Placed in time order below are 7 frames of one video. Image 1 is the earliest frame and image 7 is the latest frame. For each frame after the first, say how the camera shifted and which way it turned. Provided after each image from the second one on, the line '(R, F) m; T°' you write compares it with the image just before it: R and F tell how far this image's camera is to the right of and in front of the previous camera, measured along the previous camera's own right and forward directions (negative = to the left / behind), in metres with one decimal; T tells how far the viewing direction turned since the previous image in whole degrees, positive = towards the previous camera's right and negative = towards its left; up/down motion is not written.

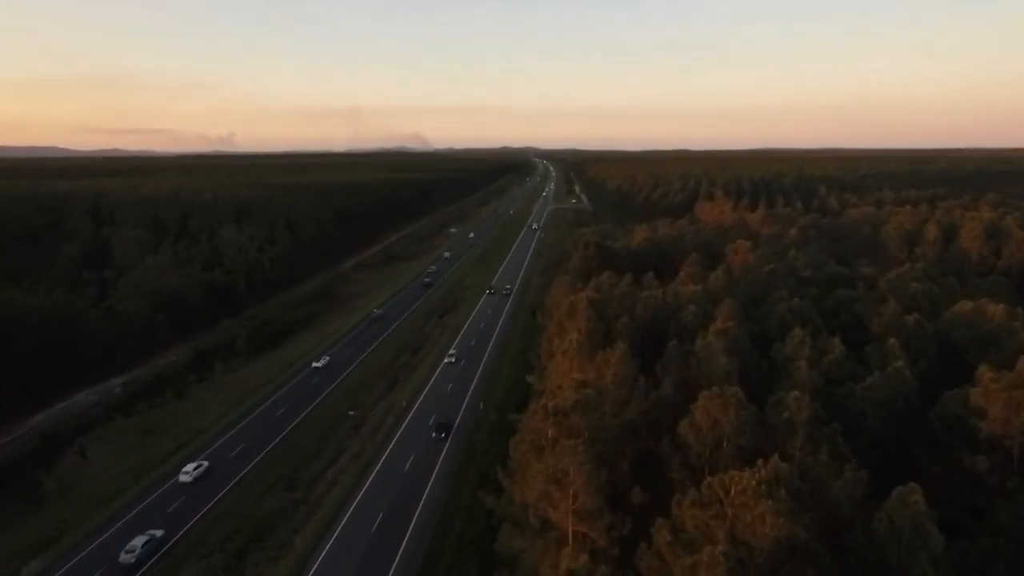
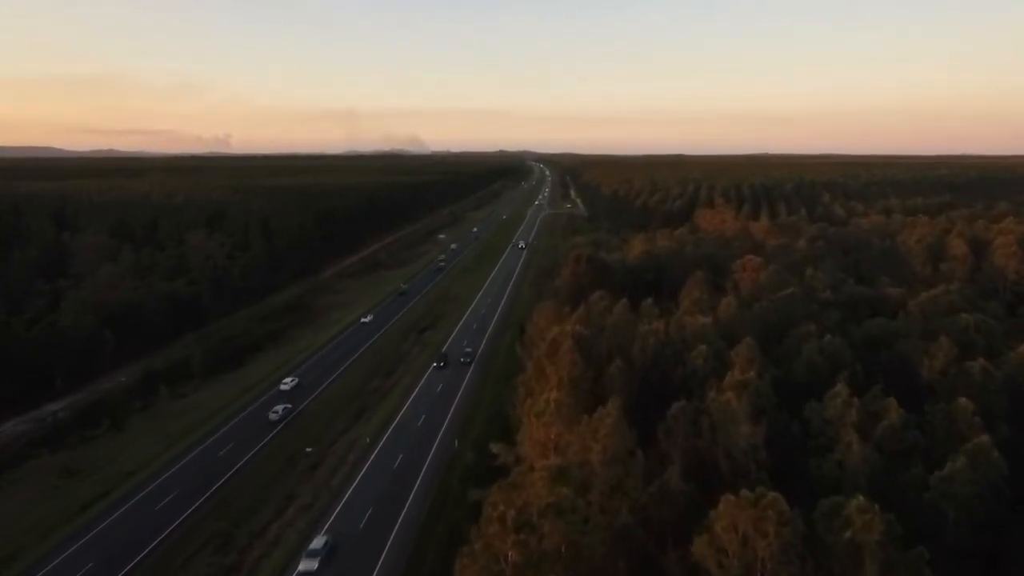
(+1.0, +5.2) m; 0°
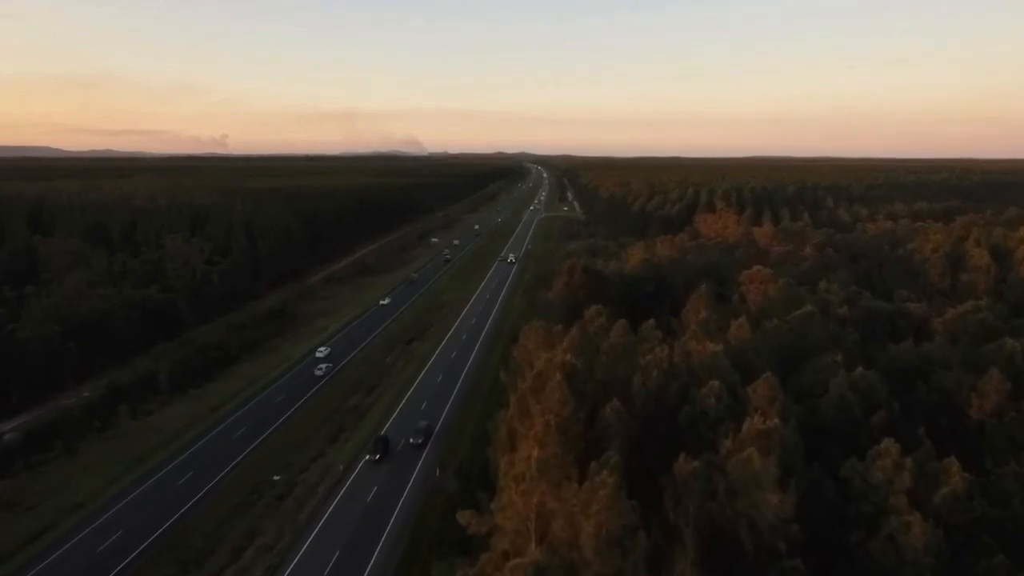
(+0.6, +3.4) m; 0°
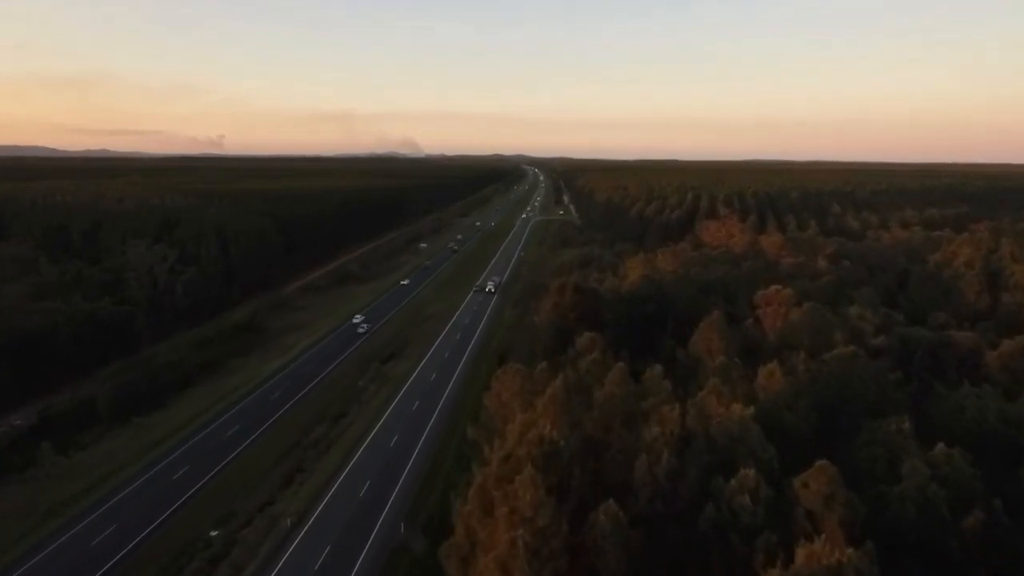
(+0.8, +5.3) m; 0°
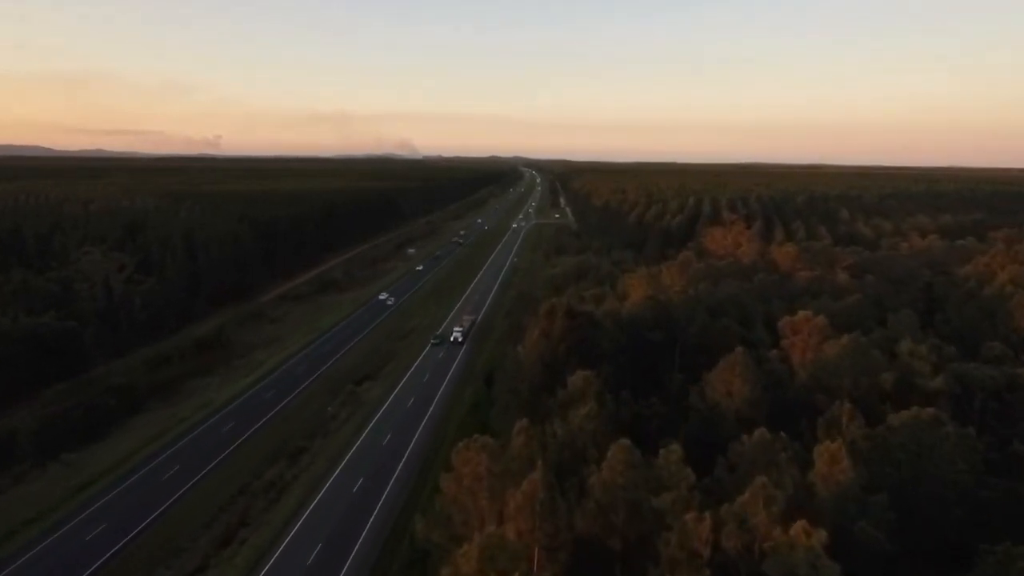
(+0.7, +5.5) m; 0°
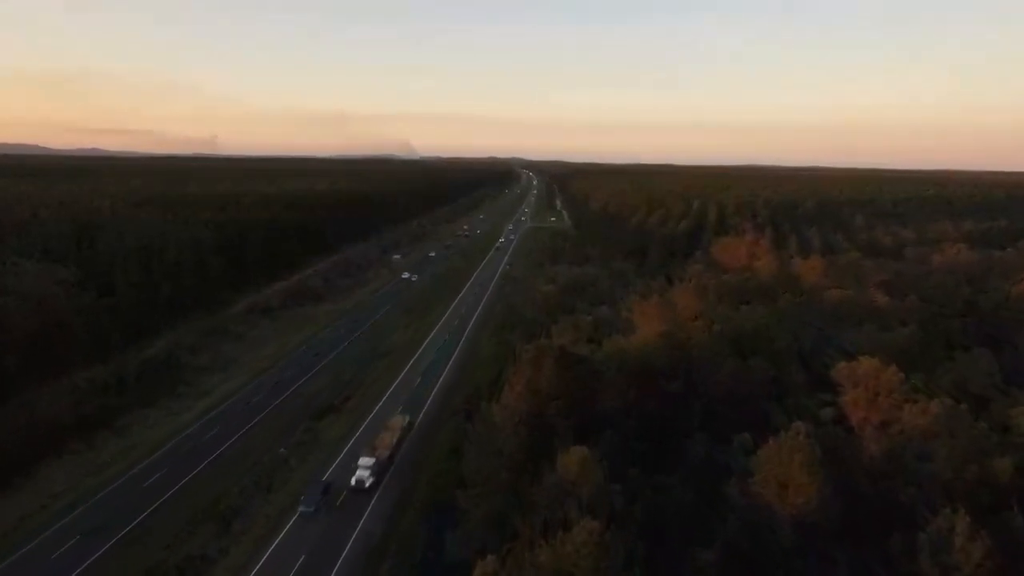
(+0.8, +6.9) m; 0°
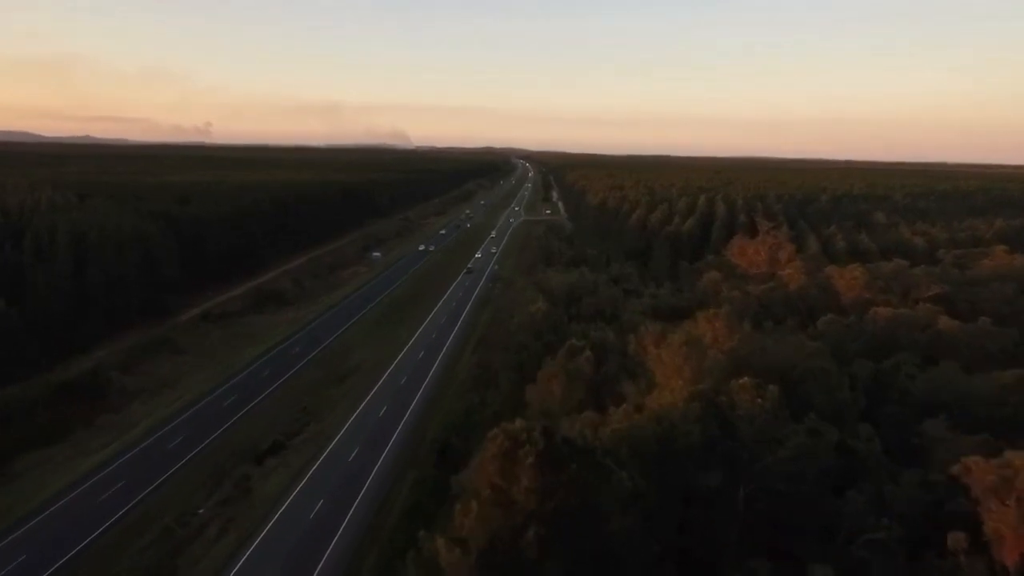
(+0.8, +8.3) m; 0°
